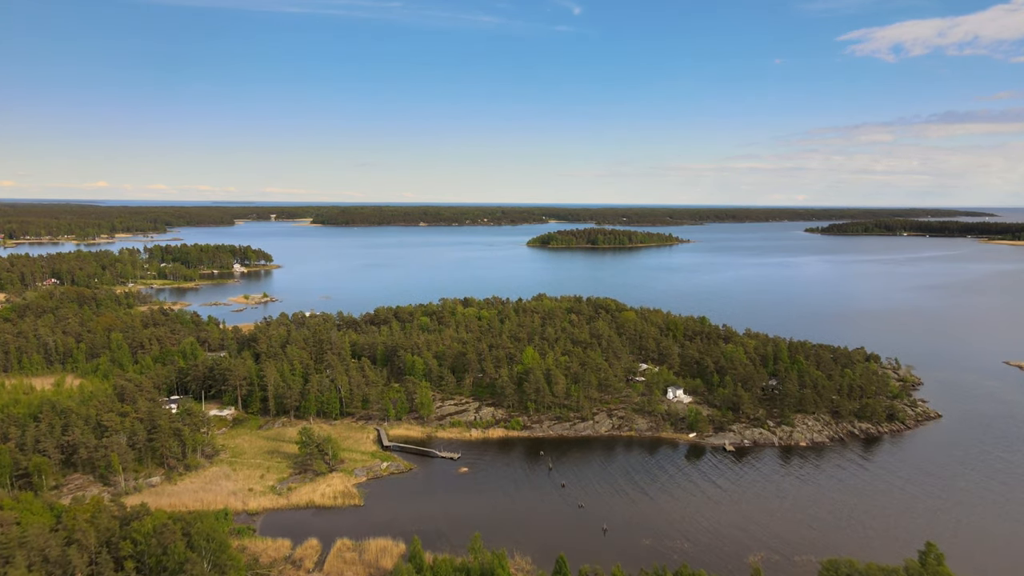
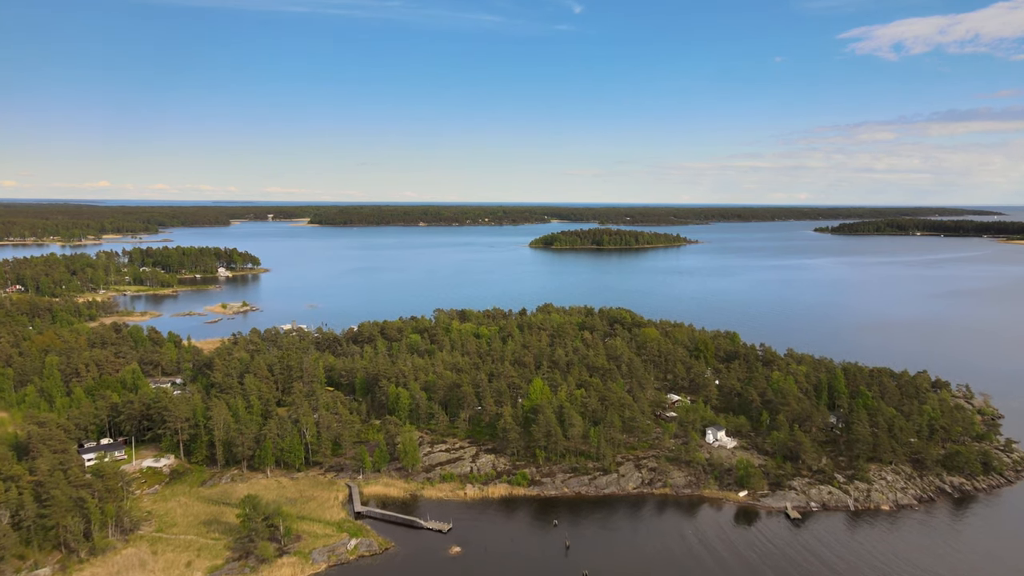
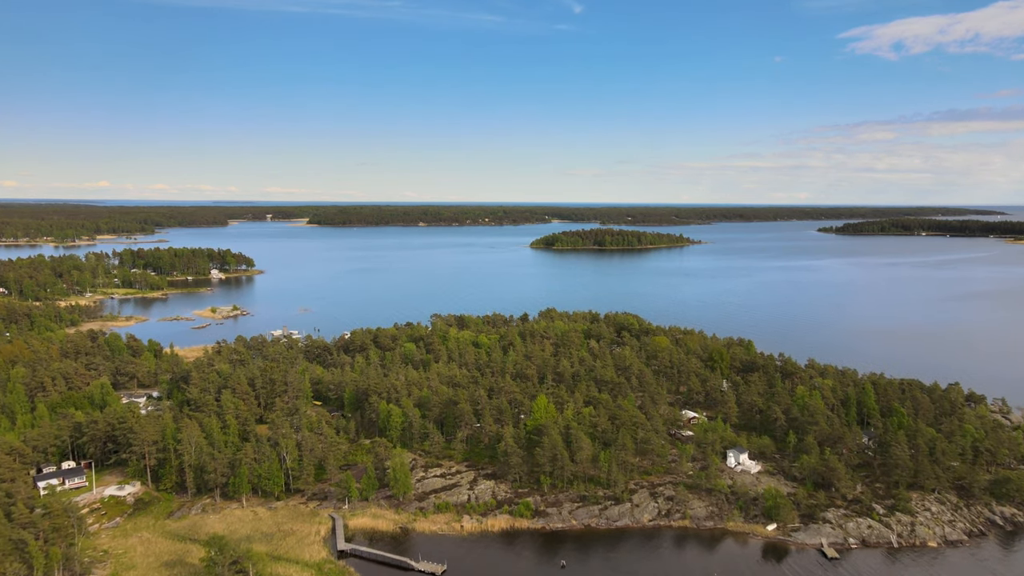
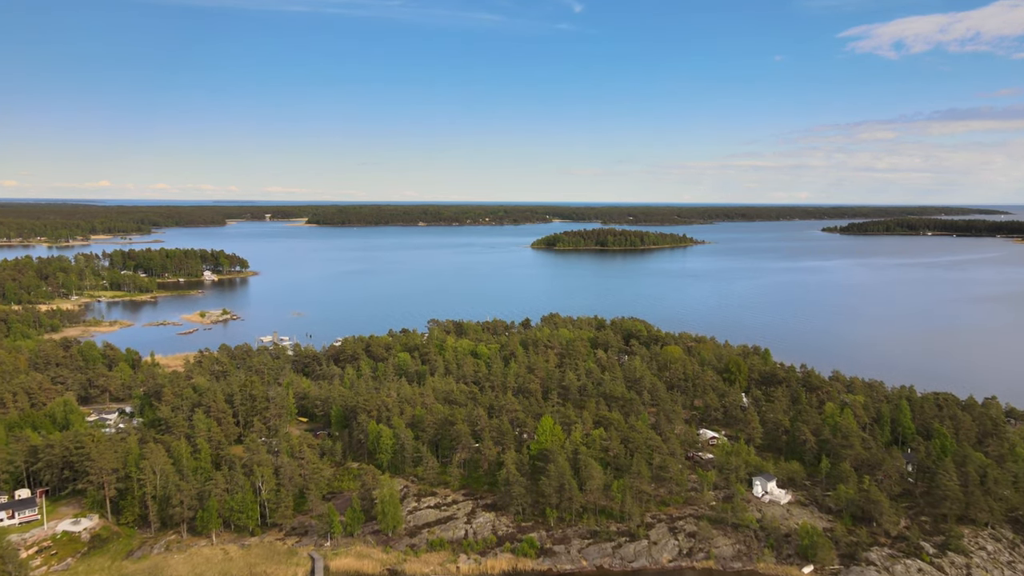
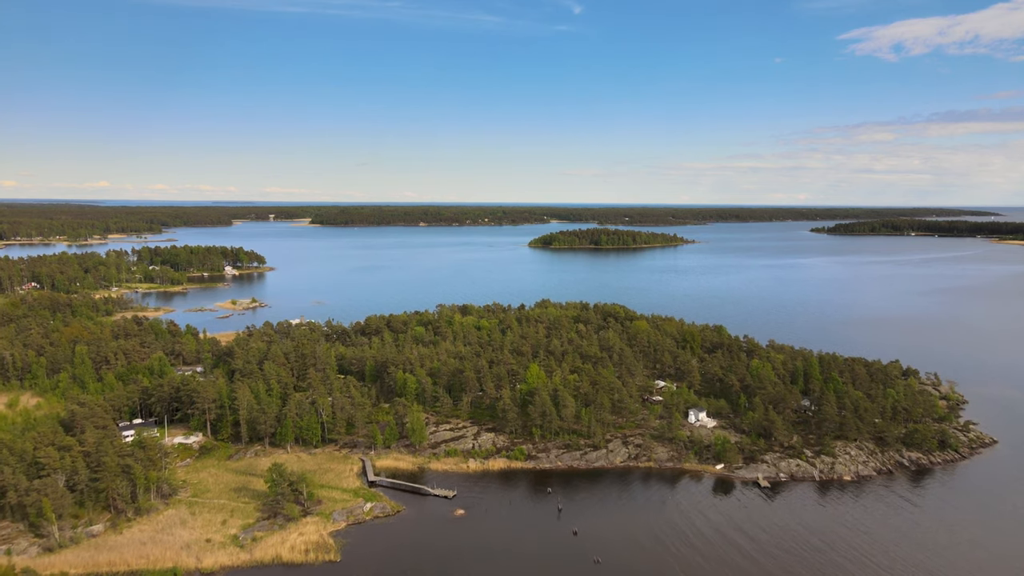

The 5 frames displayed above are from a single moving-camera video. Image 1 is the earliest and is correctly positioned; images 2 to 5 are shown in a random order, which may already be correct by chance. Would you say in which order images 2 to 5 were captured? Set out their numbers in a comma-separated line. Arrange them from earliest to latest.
5, 2, 3, 4
